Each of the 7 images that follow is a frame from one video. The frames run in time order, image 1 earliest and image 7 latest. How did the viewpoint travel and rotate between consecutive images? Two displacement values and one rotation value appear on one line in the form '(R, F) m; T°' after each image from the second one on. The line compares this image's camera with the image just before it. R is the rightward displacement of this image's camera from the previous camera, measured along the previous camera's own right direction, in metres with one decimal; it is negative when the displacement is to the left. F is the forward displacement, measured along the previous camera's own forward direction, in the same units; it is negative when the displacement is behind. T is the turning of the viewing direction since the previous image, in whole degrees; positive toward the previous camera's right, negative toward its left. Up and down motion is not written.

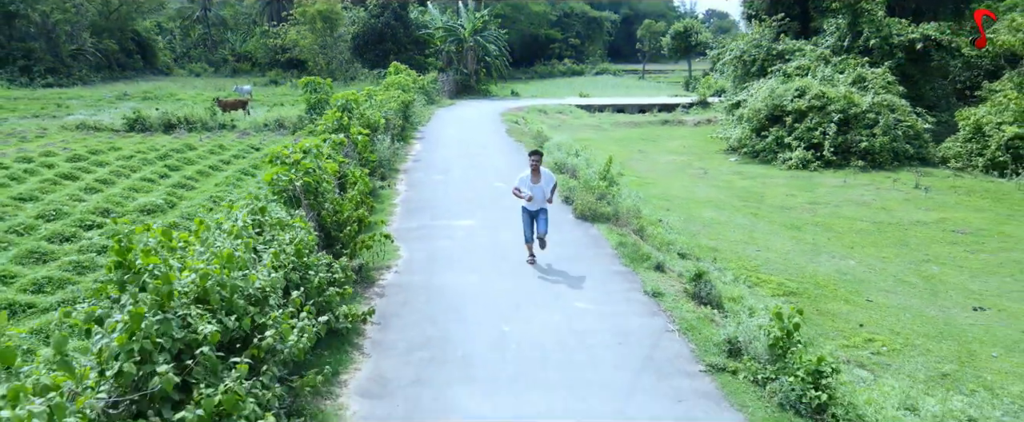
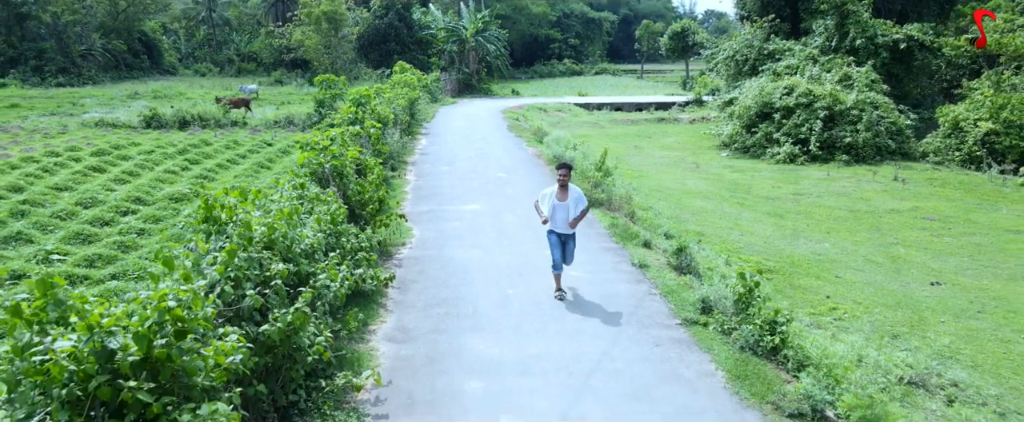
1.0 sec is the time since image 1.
(0.0, -0.8) m; 0°
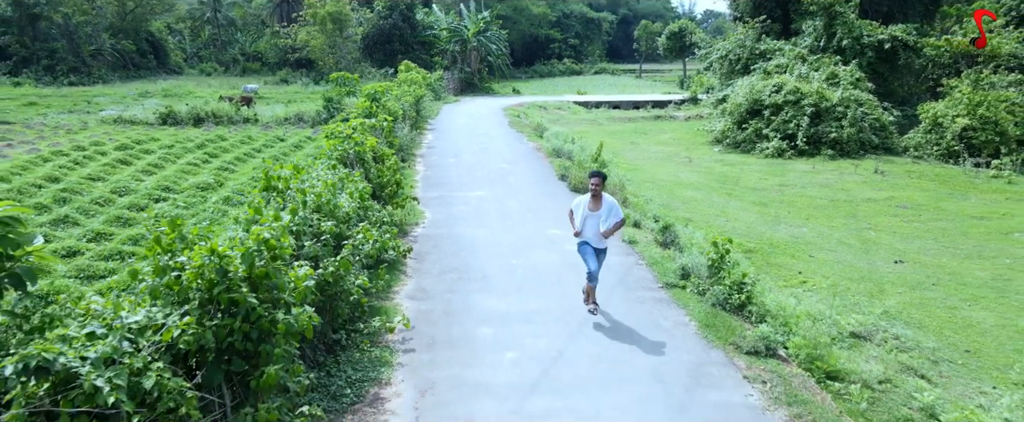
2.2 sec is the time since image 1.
(0.0, -0.8) m; 0°
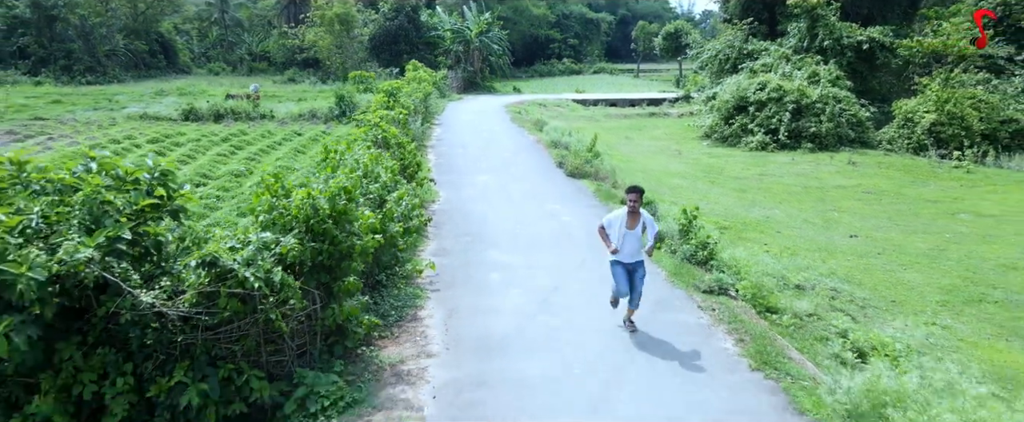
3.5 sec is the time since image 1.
(-0.1, -1.2) m; 0°
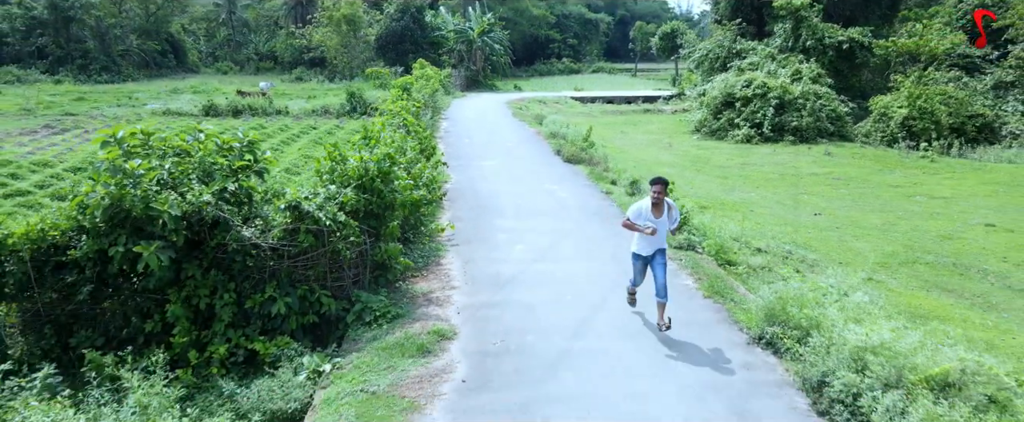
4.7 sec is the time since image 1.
(0.0, -1.3) m; 0°
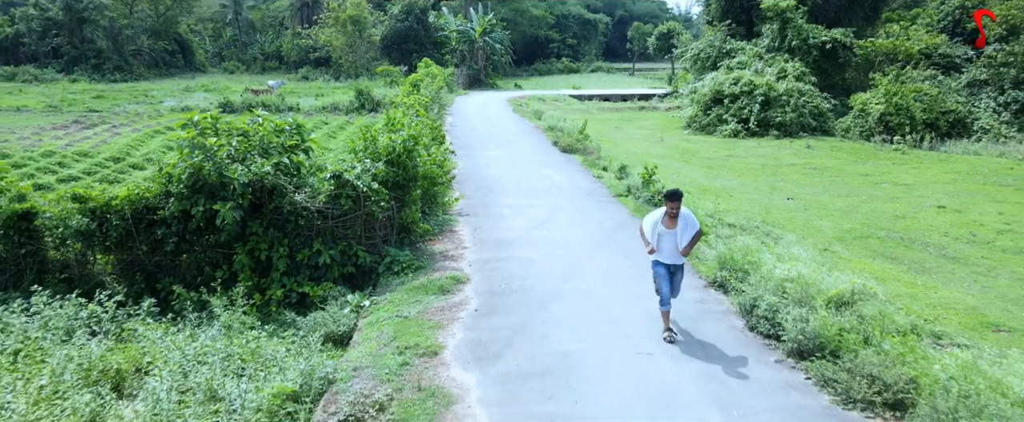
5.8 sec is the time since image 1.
(0.0, -1.2) m; 0°
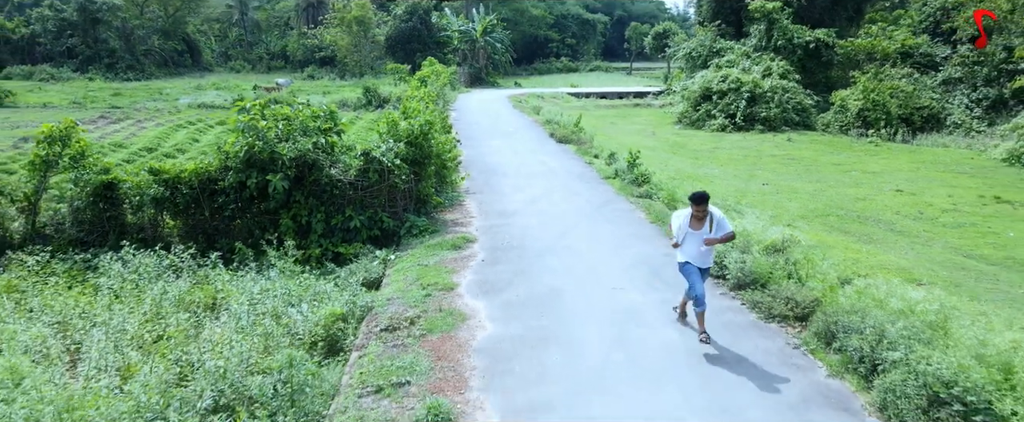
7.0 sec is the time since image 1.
(0.0, -1.2) m; 0°
